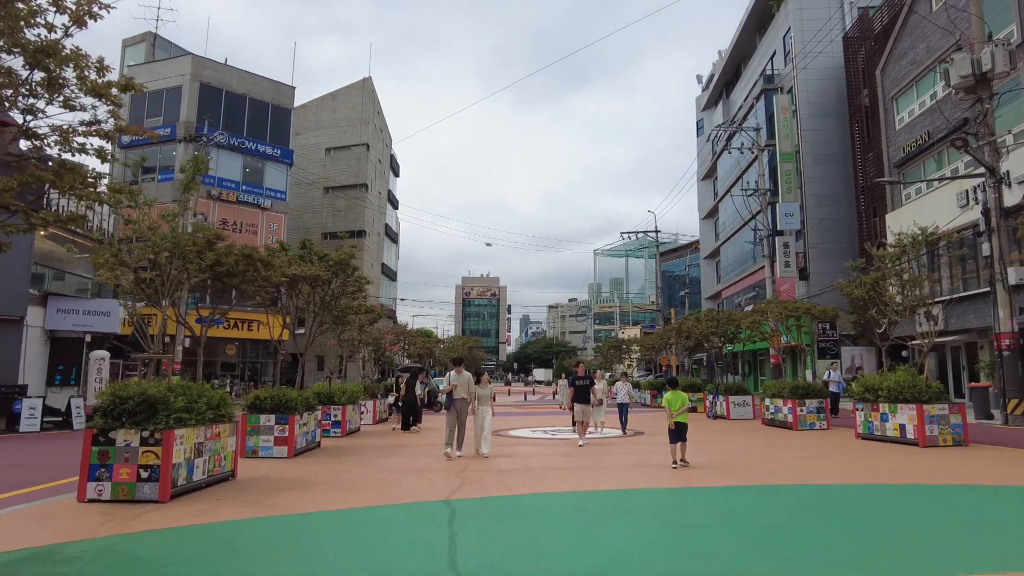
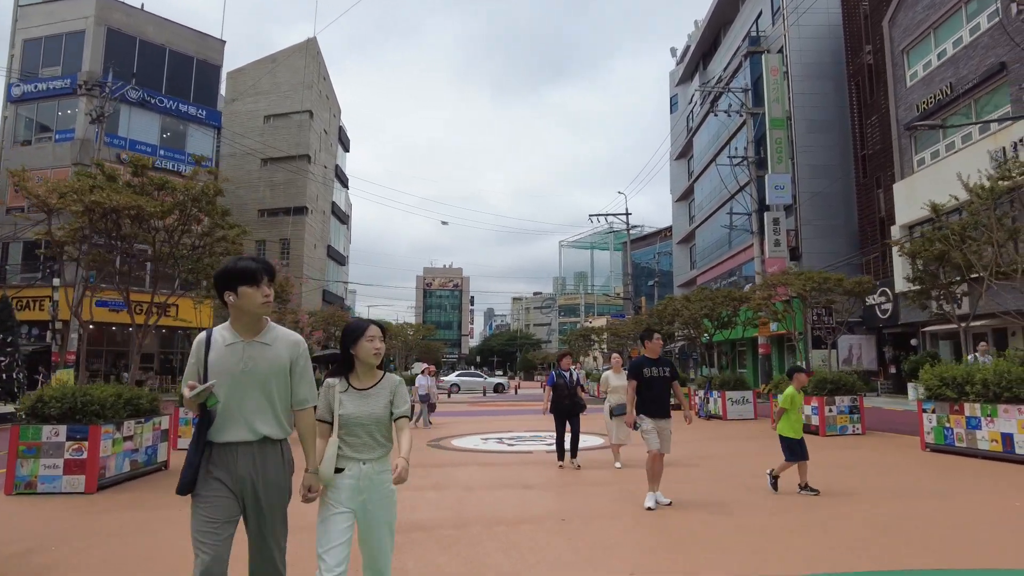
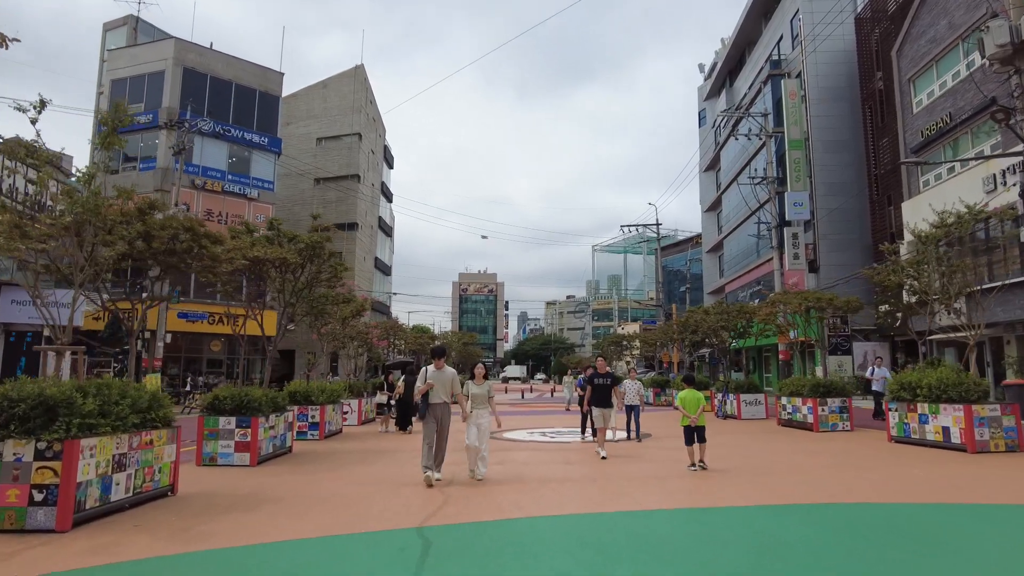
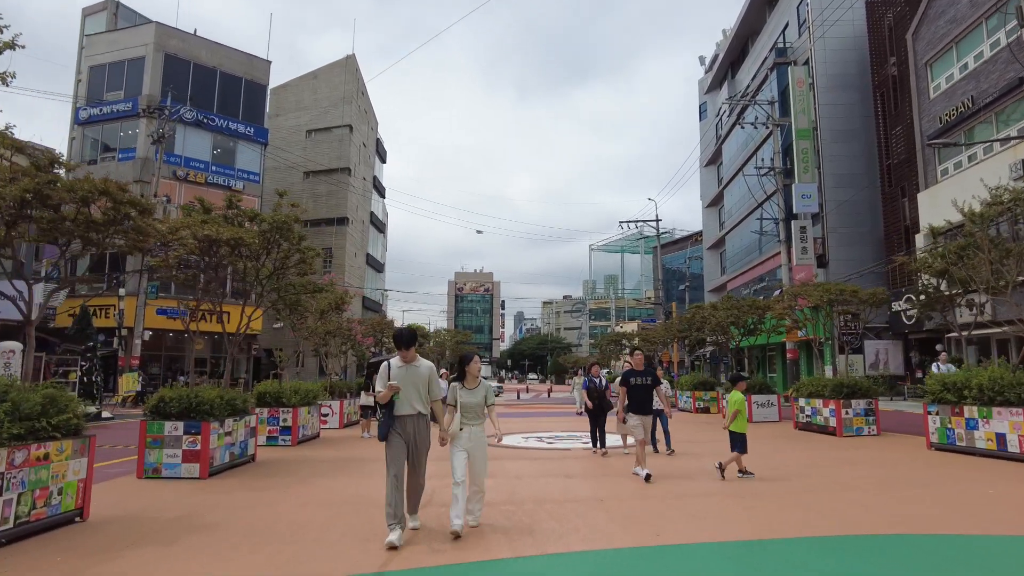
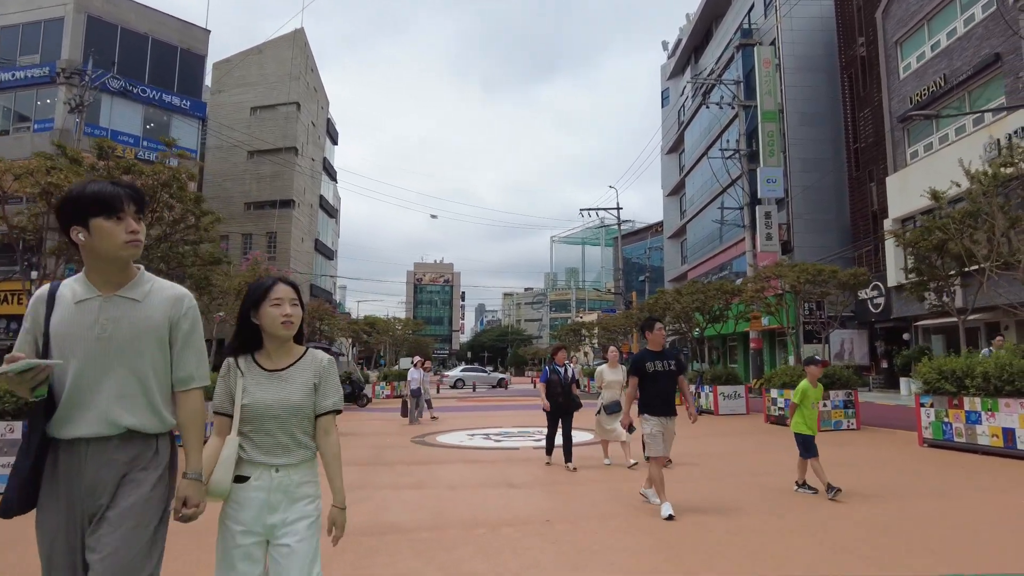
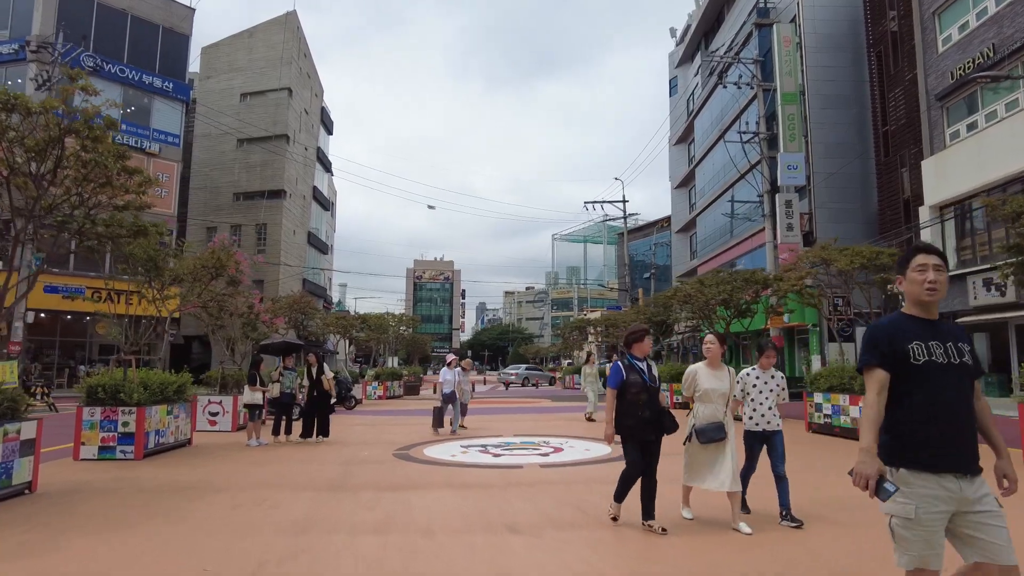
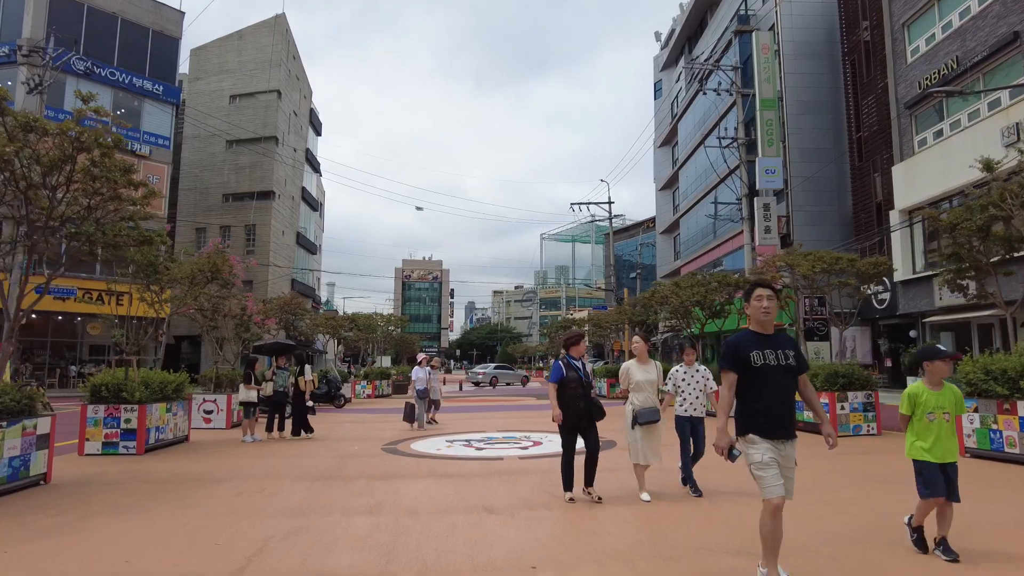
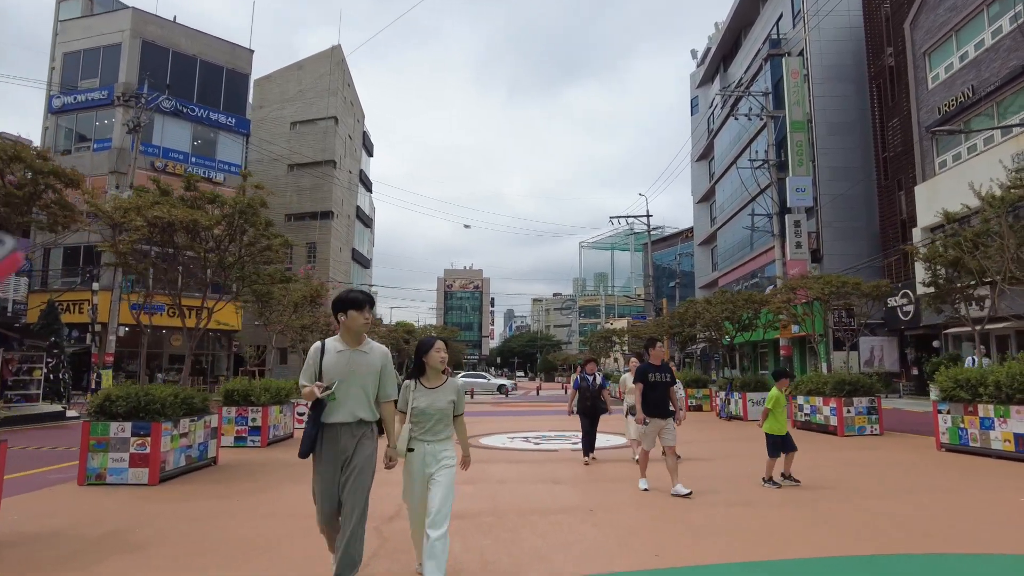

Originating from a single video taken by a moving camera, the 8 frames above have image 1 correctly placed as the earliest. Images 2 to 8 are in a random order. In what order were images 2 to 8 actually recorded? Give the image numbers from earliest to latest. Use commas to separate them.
3, 4, 8, 2, 5, 7, 6
